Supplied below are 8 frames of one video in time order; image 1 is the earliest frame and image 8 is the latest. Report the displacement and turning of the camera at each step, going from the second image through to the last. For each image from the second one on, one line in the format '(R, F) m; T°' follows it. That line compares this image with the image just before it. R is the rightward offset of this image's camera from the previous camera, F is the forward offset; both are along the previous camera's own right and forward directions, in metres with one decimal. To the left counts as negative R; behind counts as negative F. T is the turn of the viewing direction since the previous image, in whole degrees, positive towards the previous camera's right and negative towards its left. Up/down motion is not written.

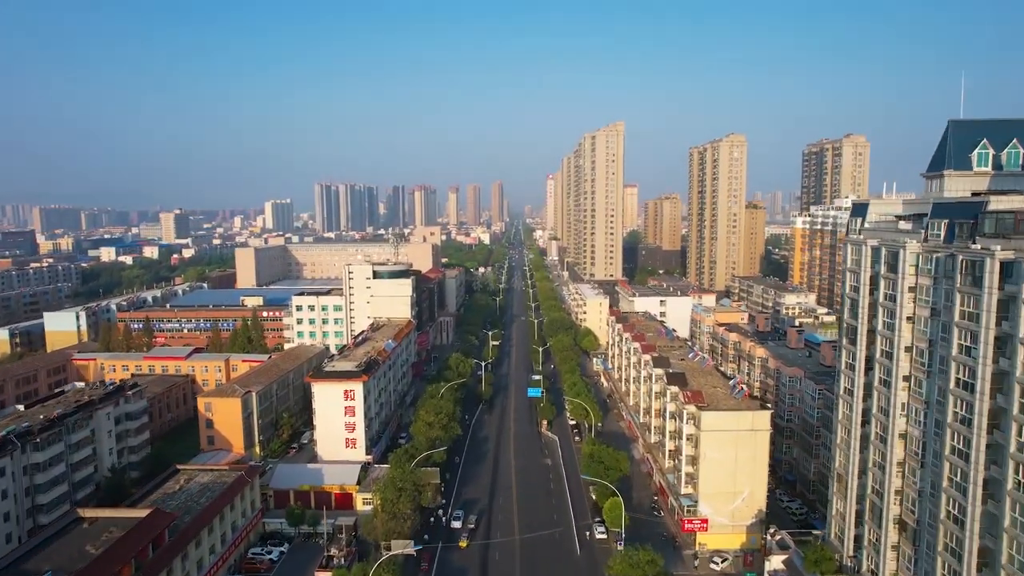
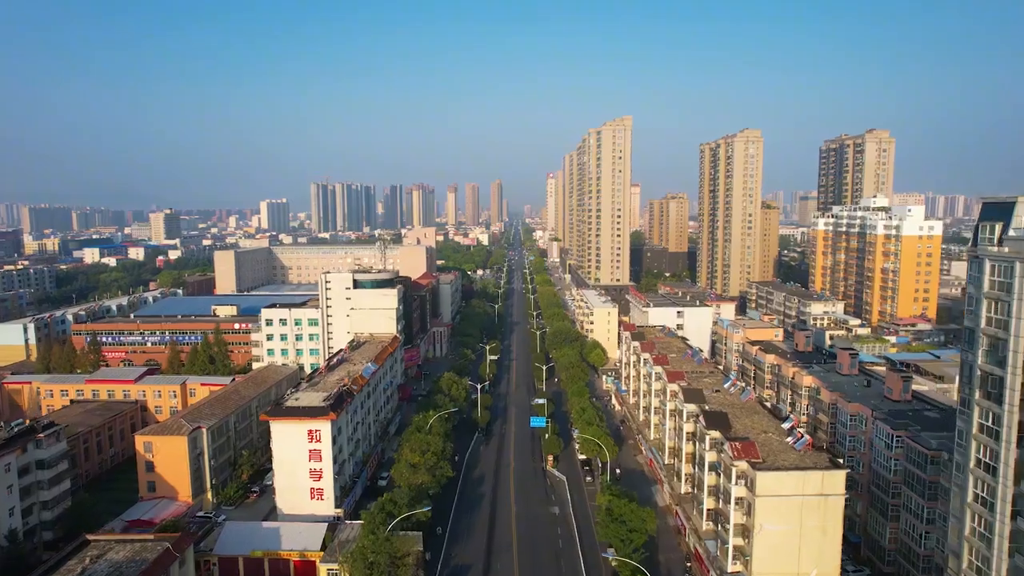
(0.0, +5.1) m; 0°
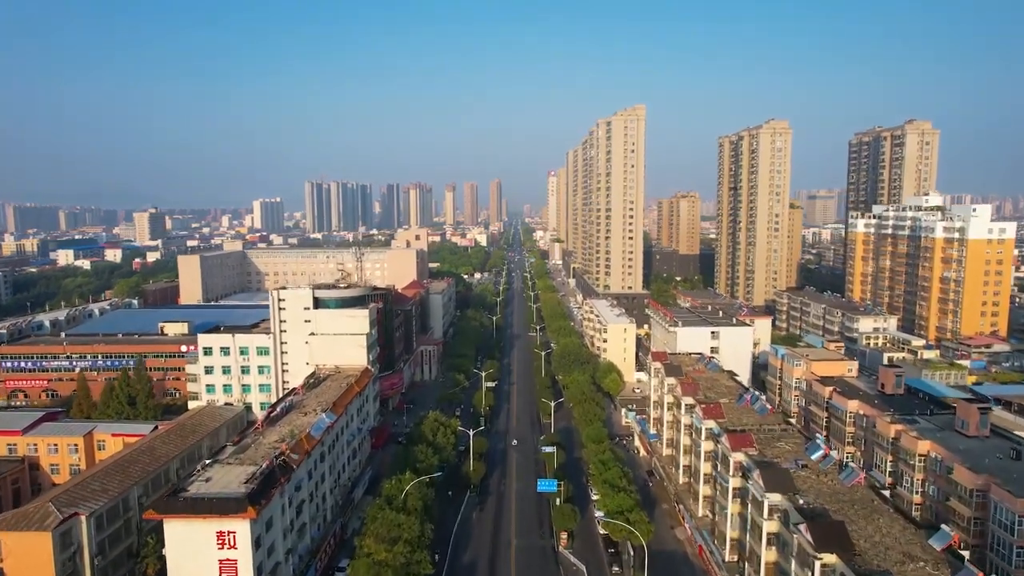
(0.0, +7.6) m; 0°
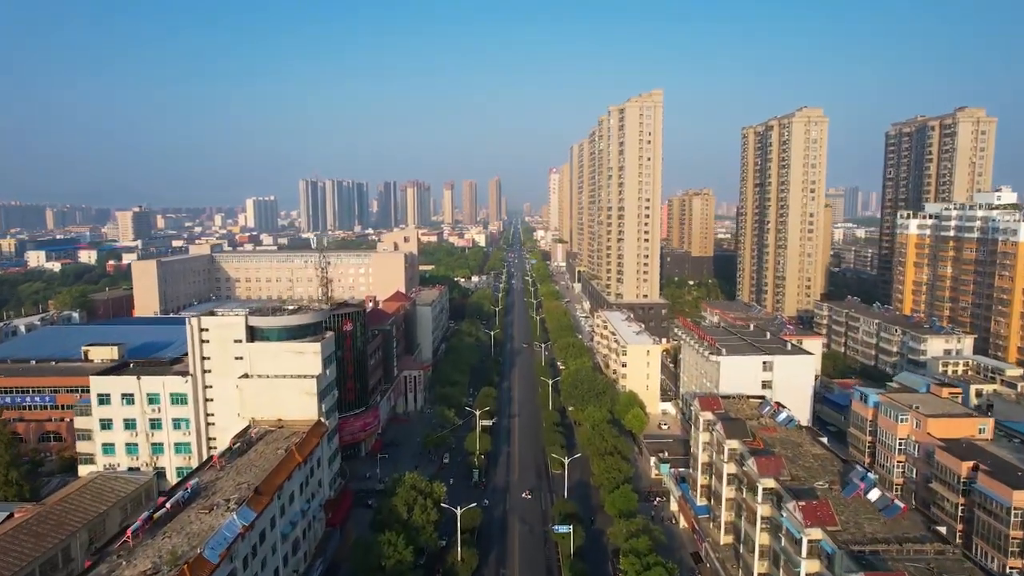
(-0.1, +7.6) m; 0°
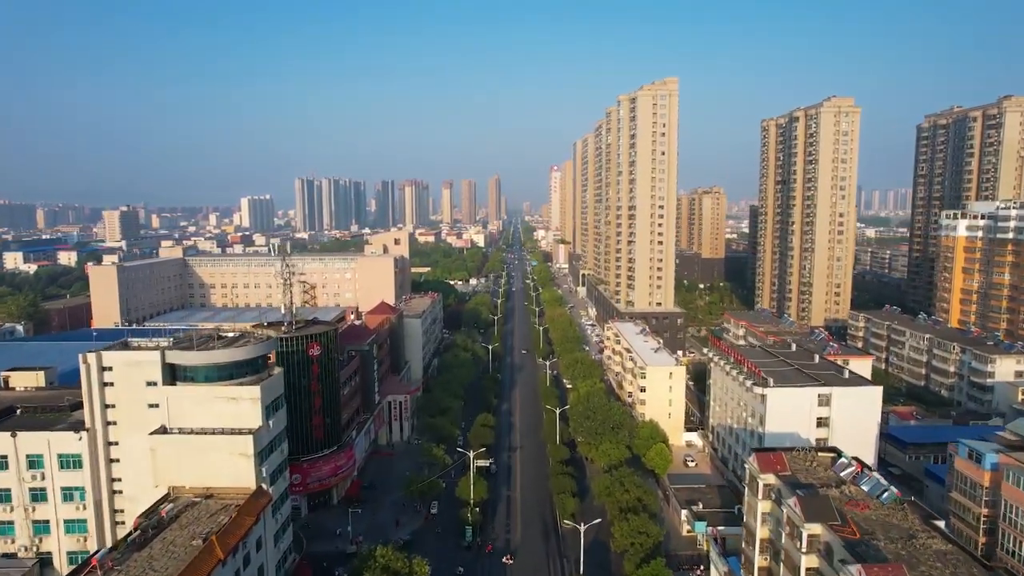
(0.0, +5.4) m; 0°
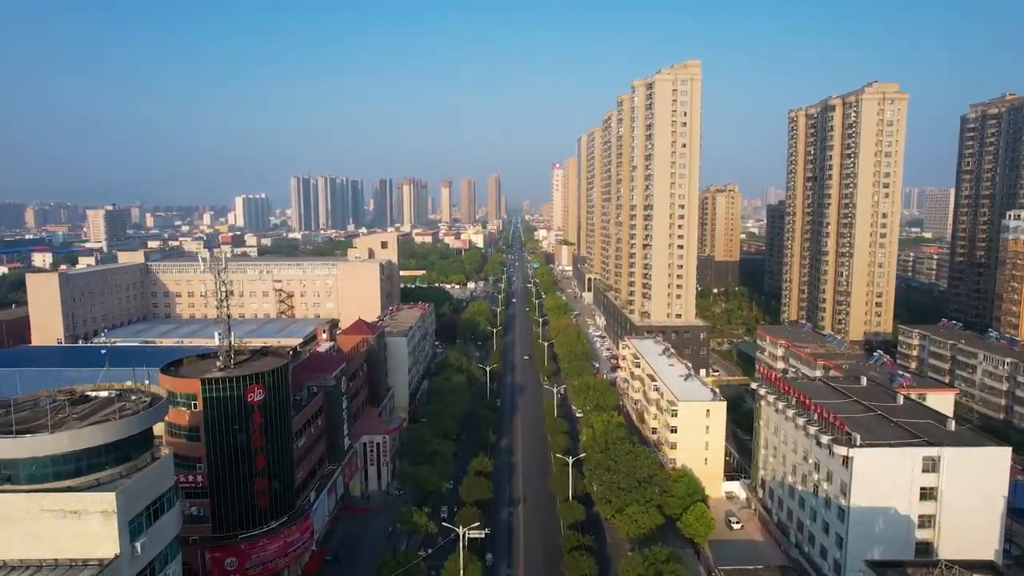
(0.0, +6.2) m; 0°
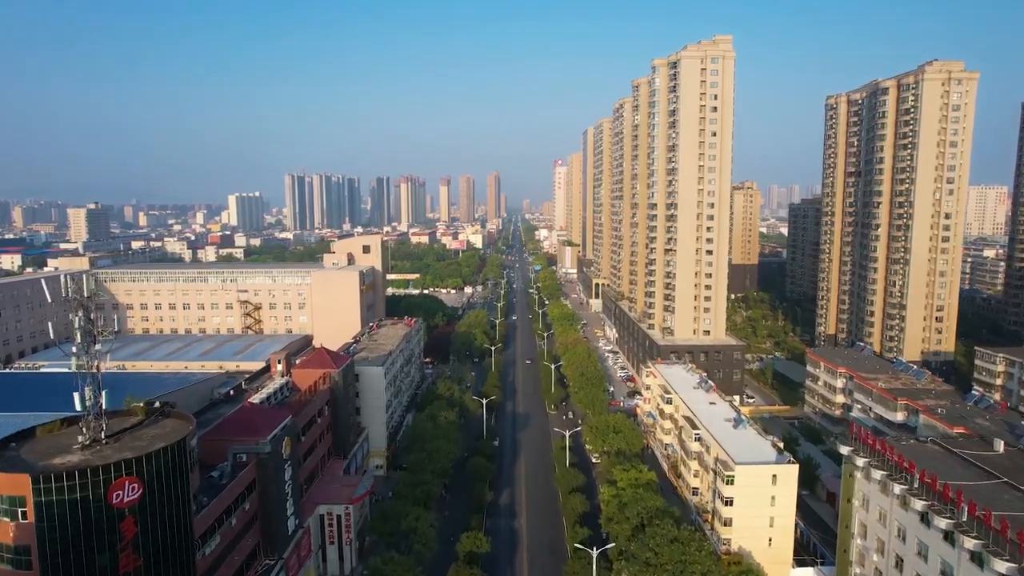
(-0.1, +6.9) m; 0°
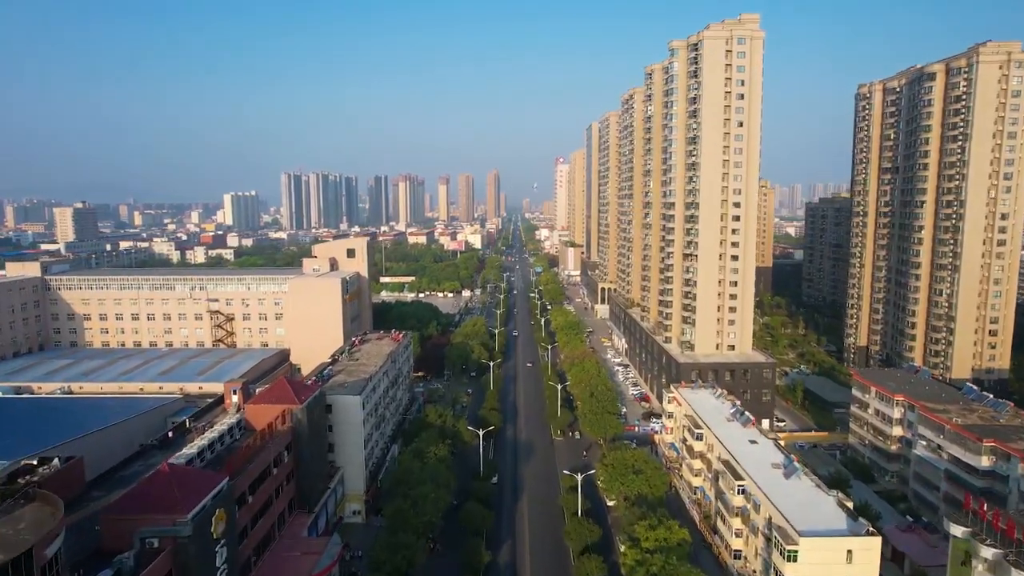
(0.0, +4.7) m; 0°
